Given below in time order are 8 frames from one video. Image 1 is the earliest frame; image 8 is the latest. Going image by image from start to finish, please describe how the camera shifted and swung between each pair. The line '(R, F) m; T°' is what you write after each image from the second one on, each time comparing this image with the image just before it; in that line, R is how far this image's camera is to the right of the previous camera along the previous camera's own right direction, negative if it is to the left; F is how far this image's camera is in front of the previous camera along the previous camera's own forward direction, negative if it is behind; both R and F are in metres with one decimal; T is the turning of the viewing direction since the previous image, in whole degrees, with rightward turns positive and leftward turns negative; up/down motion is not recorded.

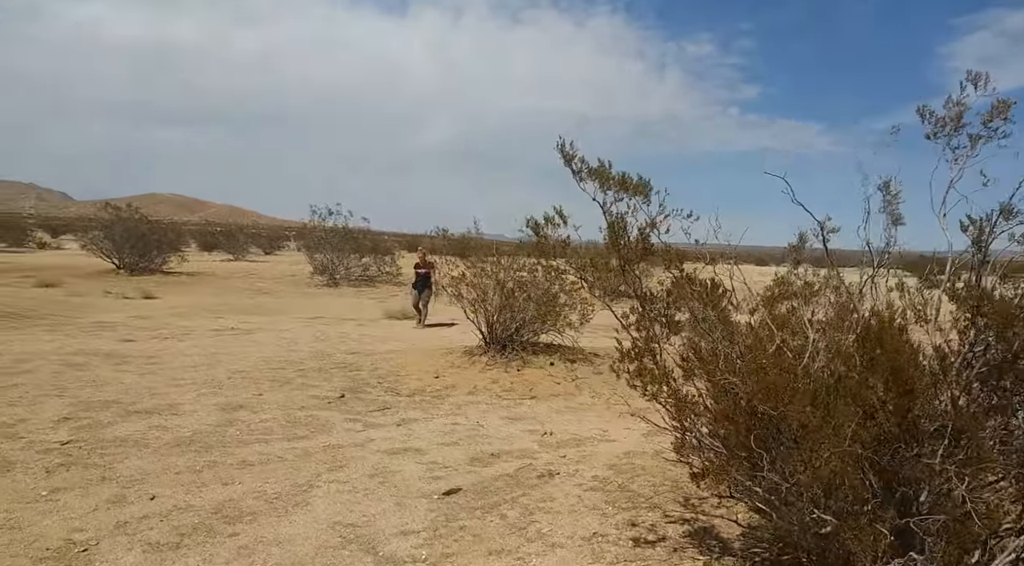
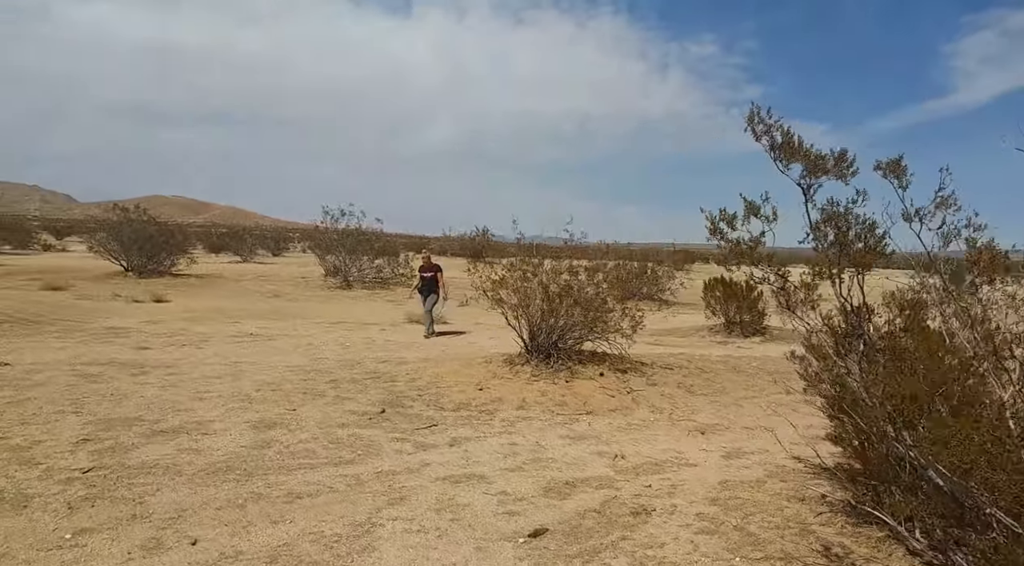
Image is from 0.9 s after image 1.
(-0.5, +0.6) m; 0°
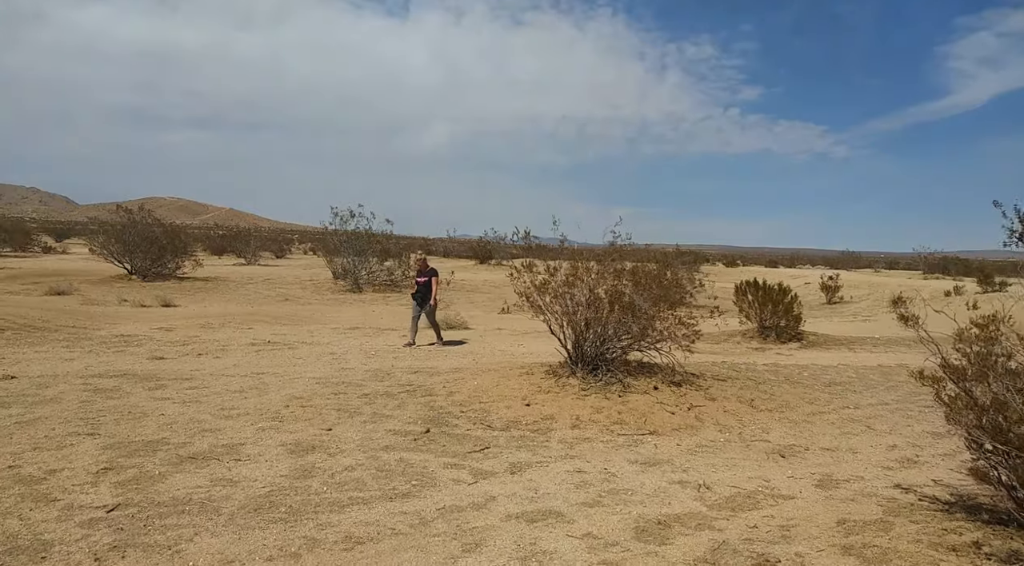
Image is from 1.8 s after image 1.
(-0.5, +0.5) m; 0°
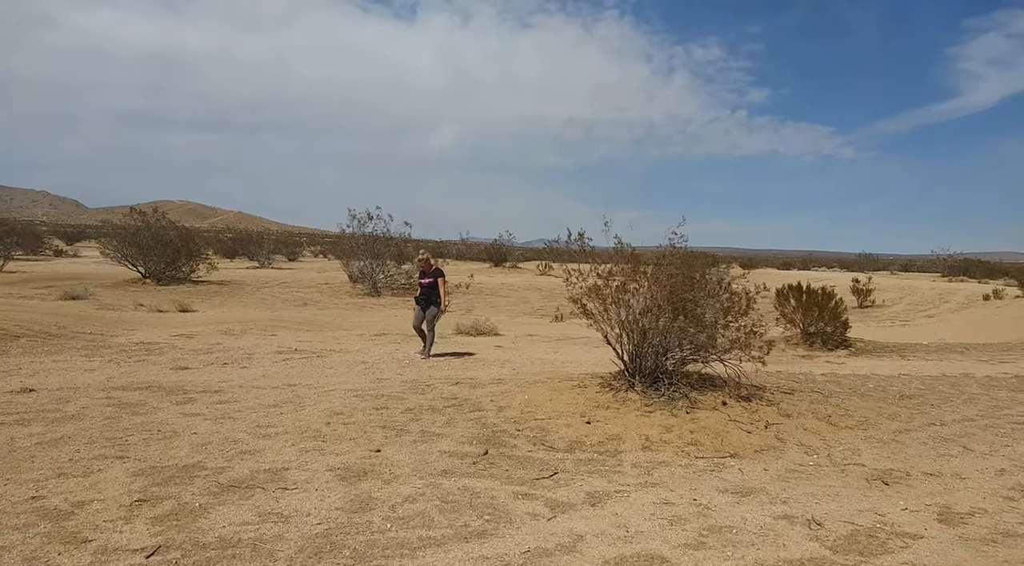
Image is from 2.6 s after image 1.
(-0.5, +0.5) m; -1°
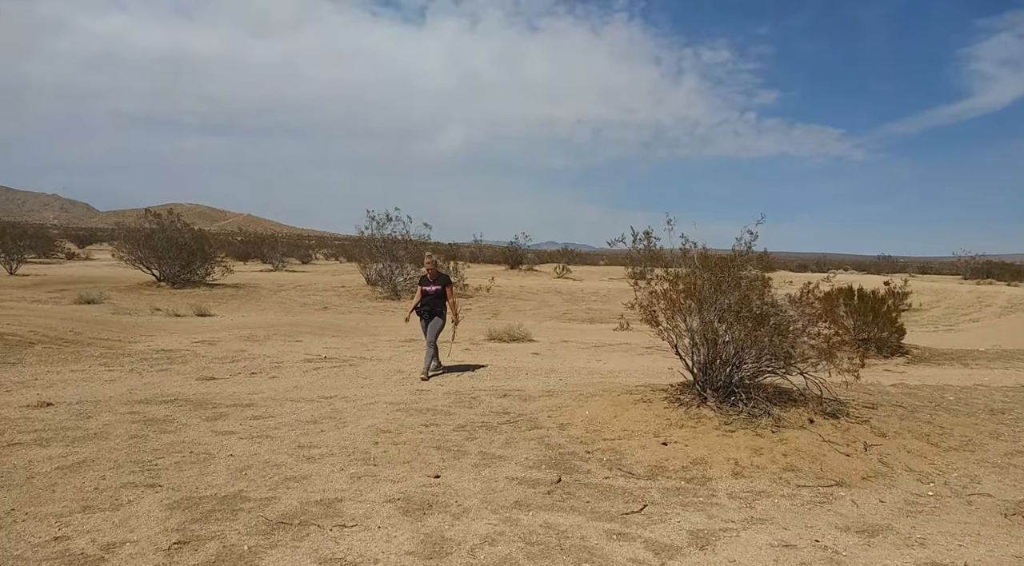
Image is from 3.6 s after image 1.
(-0.5, +0.6) m; -1°
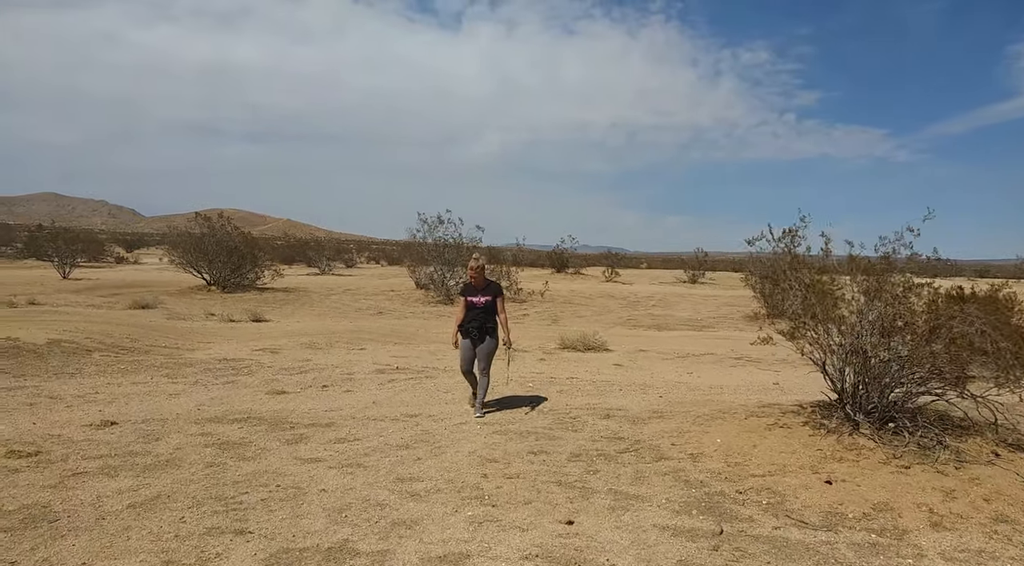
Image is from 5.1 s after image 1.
(-0.7, +0.8) m; -3°
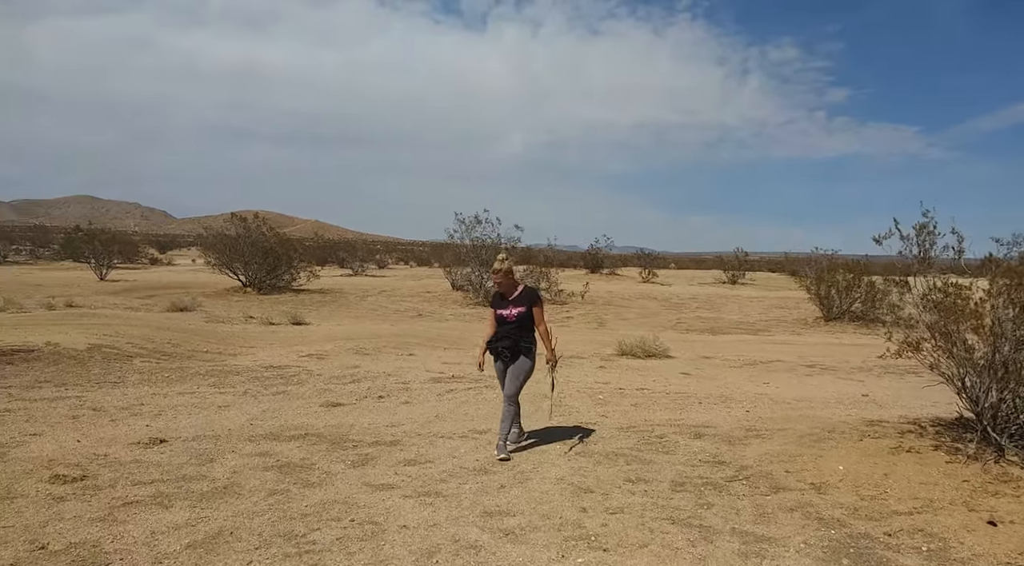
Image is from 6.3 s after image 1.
(-0.5, +0.6) m; -2°
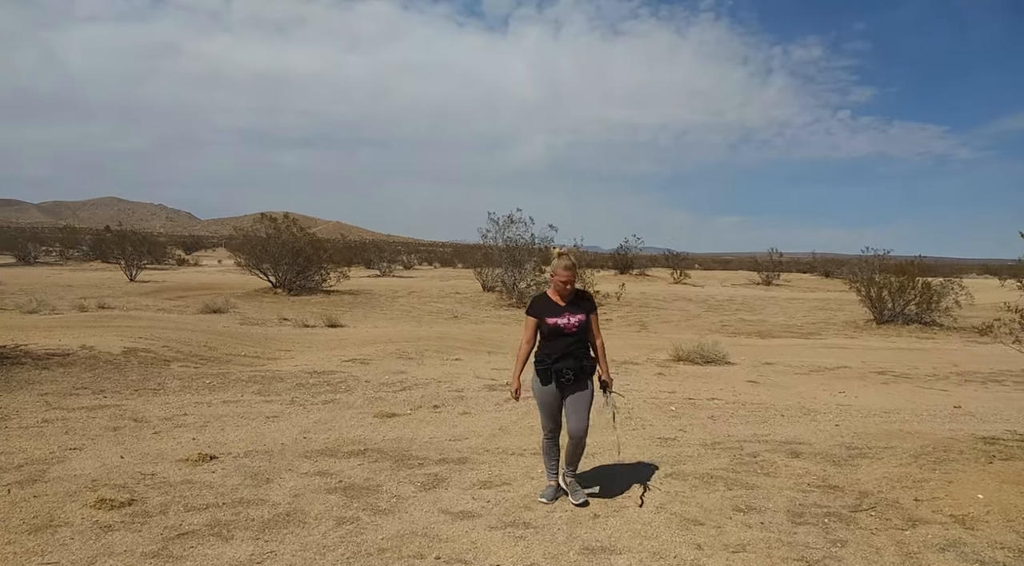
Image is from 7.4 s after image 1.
(-0.4, +0.5) m; -2°
